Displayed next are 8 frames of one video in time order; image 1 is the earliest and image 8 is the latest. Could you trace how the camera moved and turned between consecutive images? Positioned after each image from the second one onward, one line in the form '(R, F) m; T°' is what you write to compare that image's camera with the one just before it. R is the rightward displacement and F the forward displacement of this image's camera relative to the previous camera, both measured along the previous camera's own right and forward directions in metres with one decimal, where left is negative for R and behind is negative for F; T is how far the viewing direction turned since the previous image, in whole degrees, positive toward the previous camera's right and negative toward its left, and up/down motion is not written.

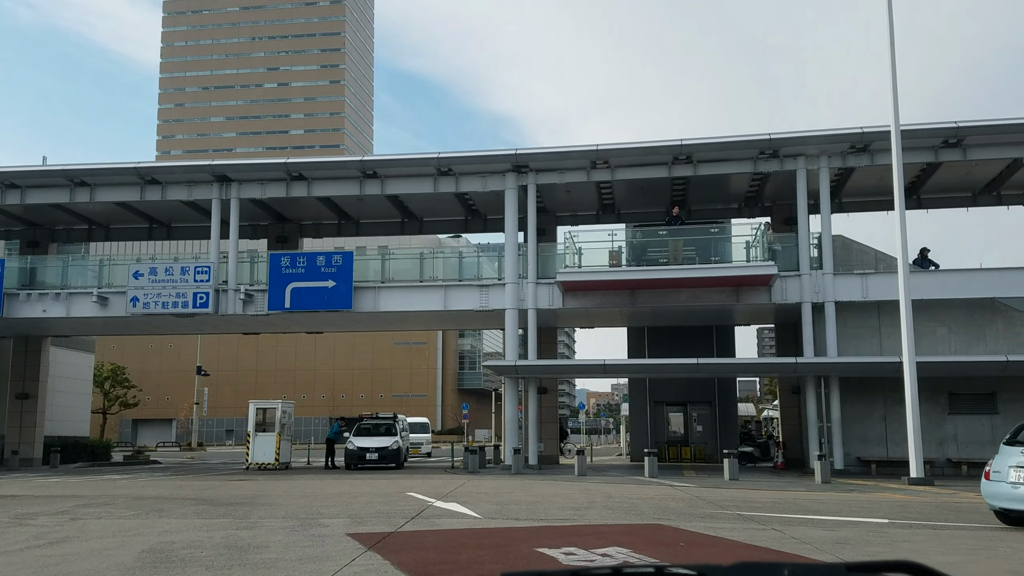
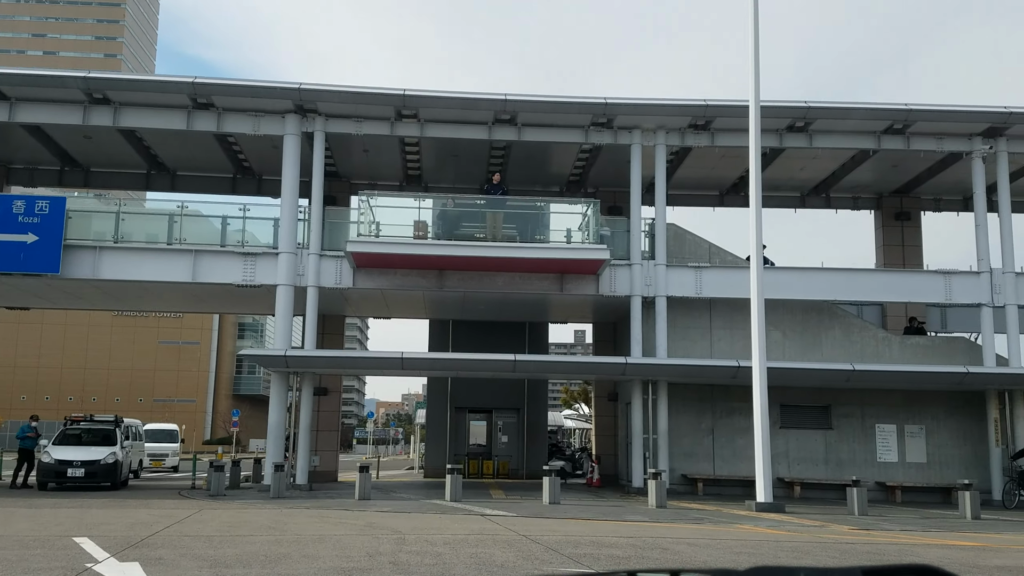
(+0.5, +5.2) m; +14°
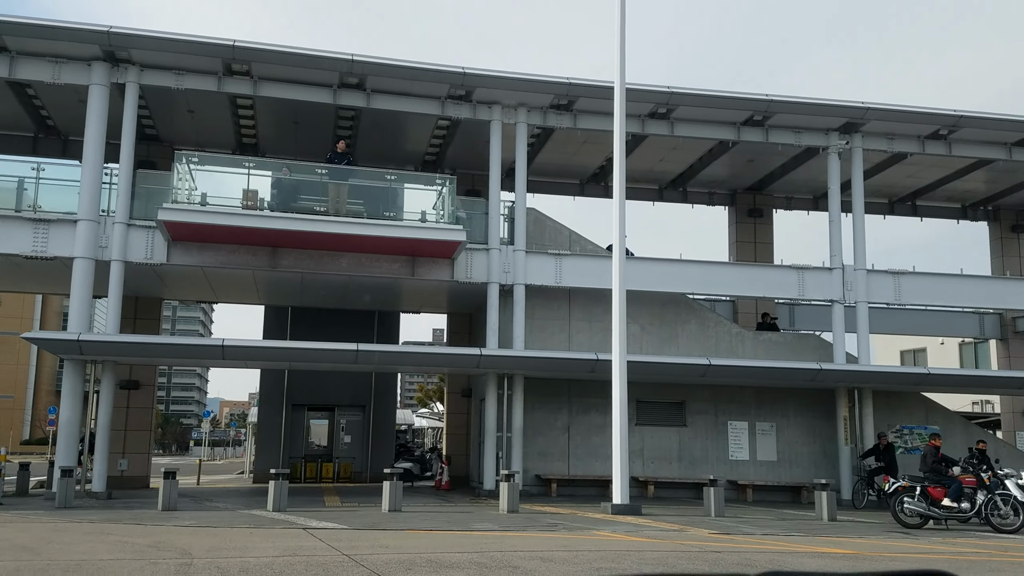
(+0.3, +1.8) m; +9°
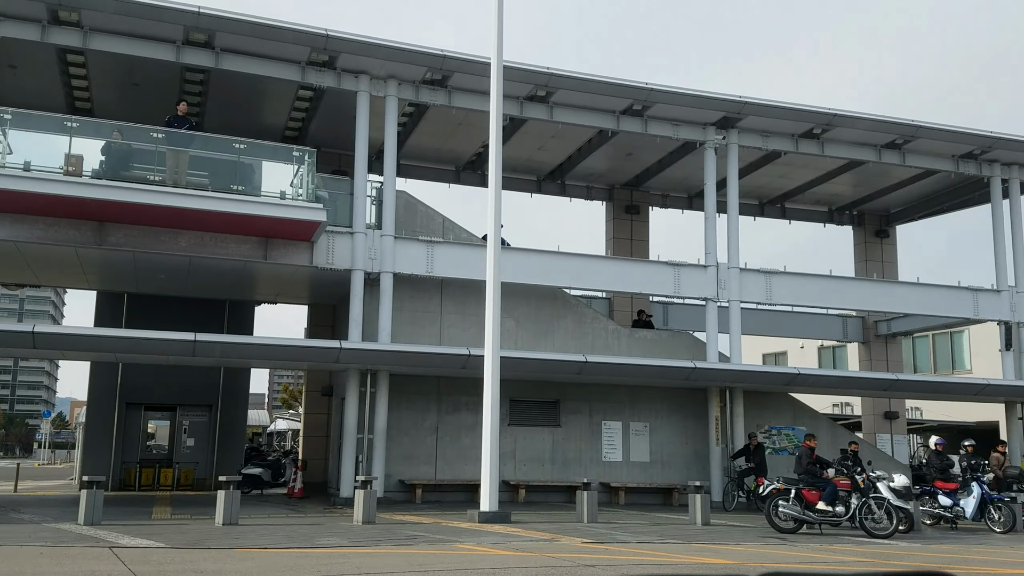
(+0.3, +1.5) m; +8°
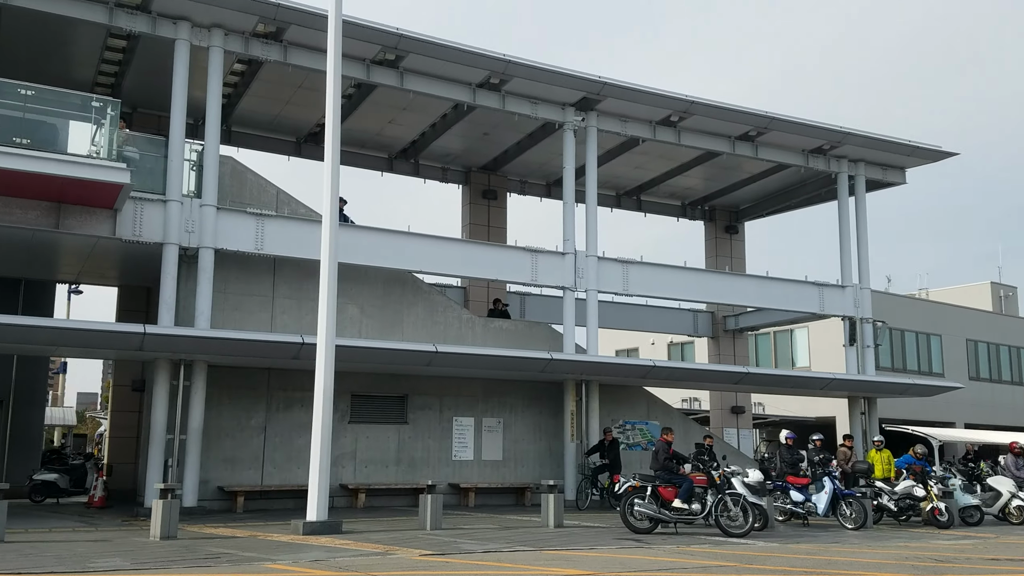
(+0.4, +1.6) m; +9°
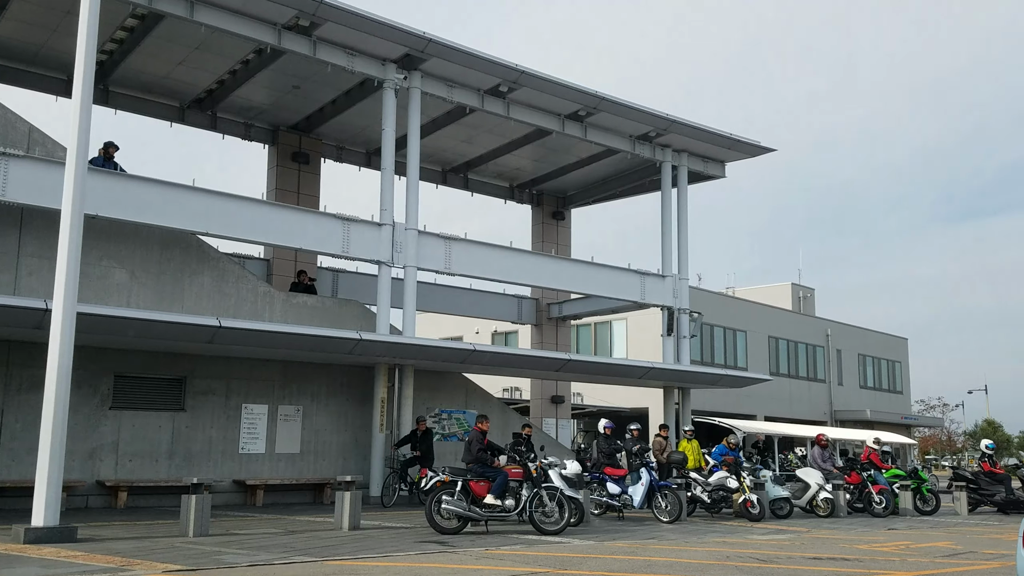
(+0.5, +1.8) m; +11°
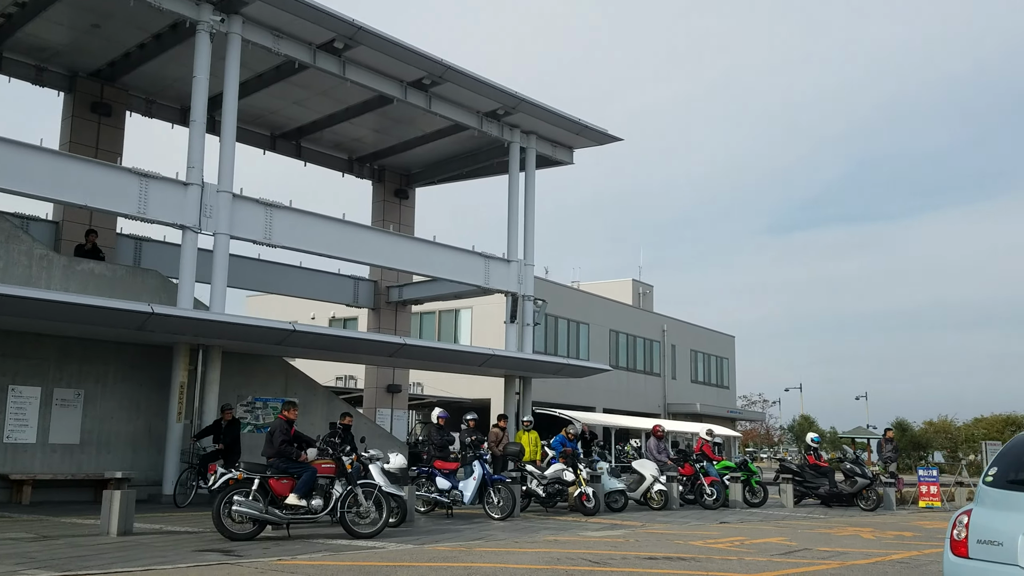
(+0.4, +1.5) m; +10°
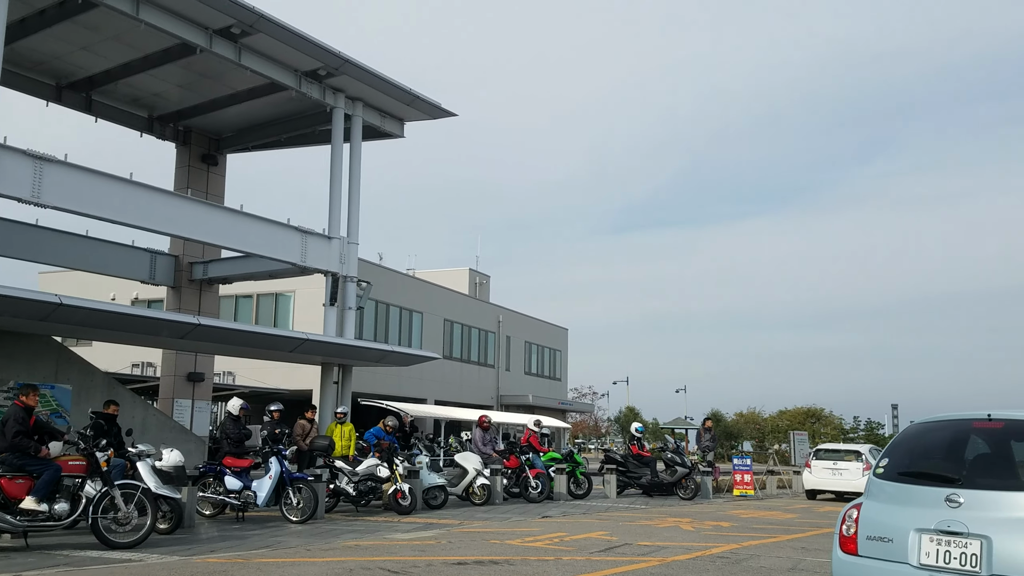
(+0.4, +1.3) m; +11°
